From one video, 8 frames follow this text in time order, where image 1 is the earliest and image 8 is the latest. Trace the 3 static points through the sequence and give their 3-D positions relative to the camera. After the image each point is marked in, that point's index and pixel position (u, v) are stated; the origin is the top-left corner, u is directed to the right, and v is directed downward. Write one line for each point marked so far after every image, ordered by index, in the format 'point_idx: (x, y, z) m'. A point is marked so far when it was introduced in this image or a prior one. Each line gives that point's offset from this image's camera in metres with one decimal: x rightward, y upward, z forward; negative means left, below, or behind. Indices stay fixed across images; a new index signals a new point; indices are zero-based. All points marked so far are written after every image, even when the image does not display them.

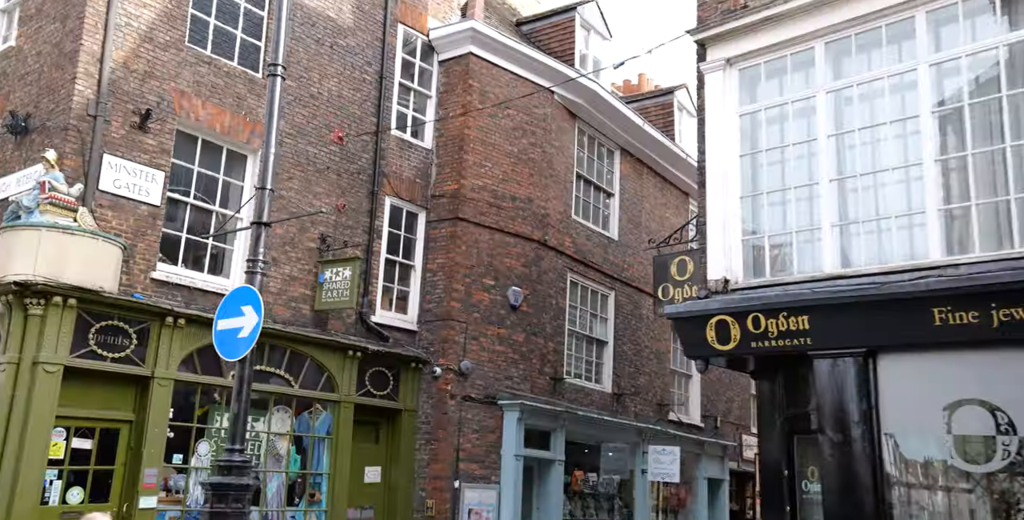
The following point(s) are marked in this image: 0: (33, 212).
0: (-4.8, +0.5, +9.5) m
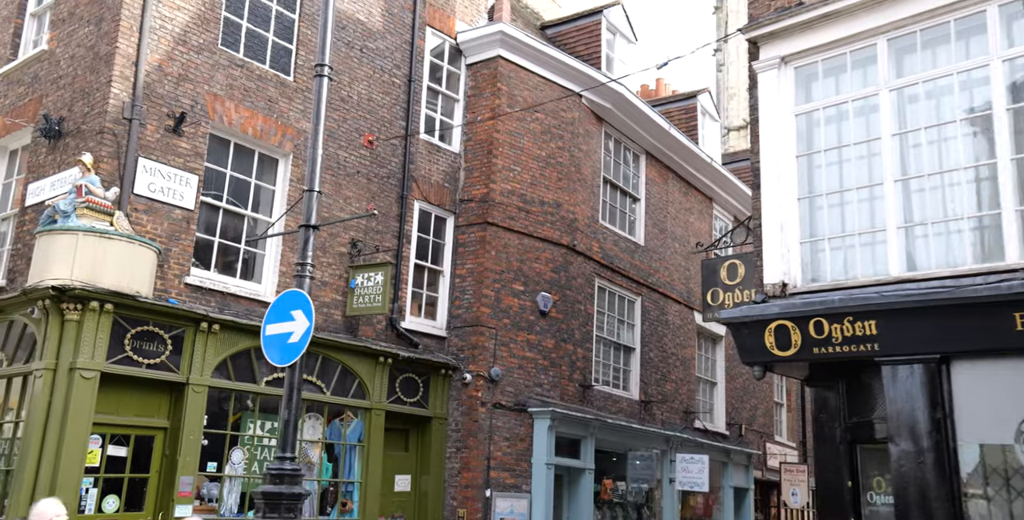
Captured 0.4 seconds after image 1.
0: (-4.4, +0.4, +9.3) m
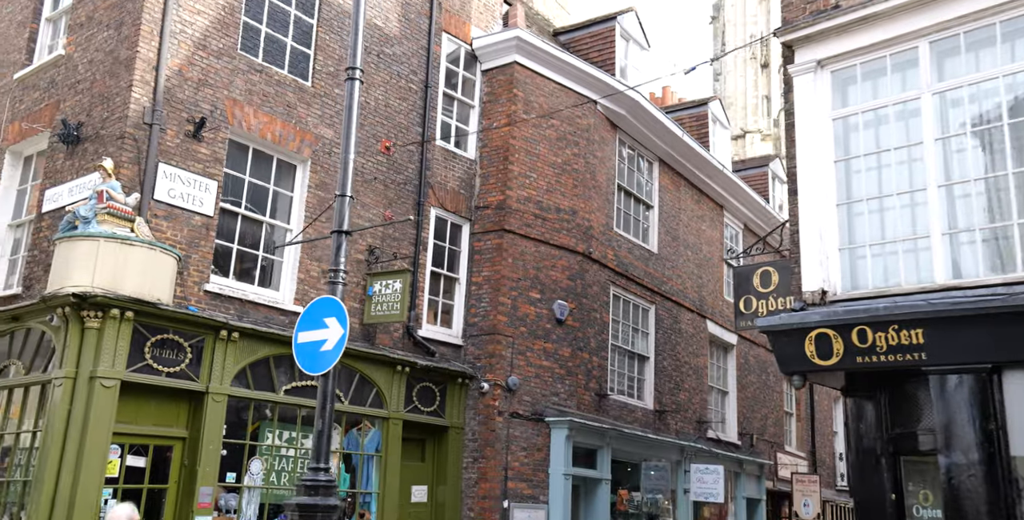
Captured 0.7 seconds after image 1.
0: (-4.1, +0.4, +9.2) m
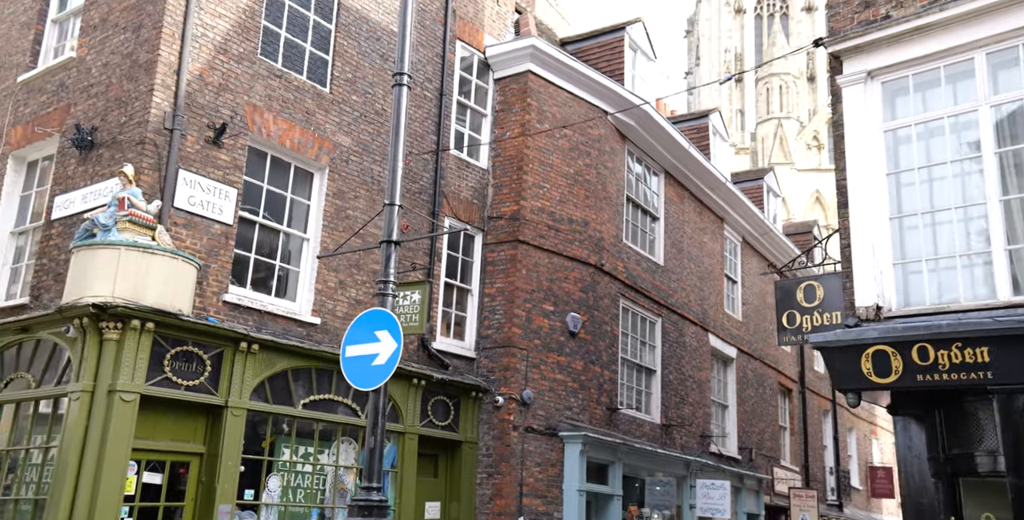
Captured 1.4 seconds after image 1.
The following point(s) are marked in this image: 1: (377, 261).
0: (-3.8, +0.3, +8.9) m
1: (-1.8, 0.0, +12.2) m
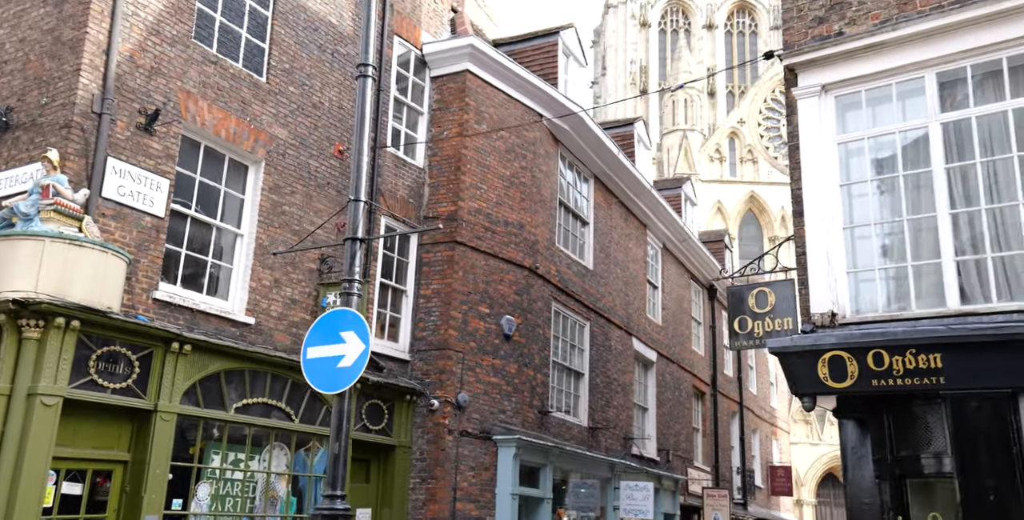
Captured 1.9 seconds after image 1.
0: (-4.2, +0.4, +8.2) m
1: (-2.5, 0.0, +11.7) m
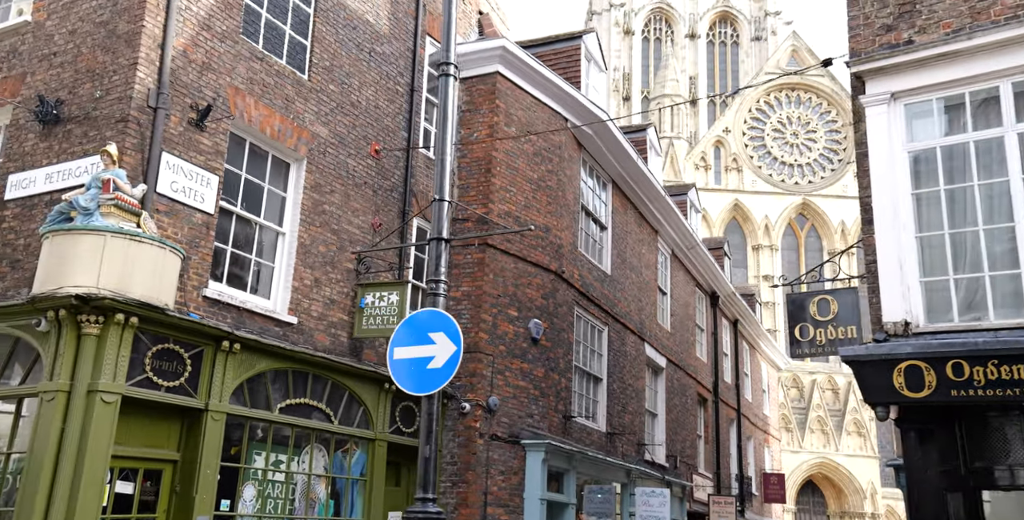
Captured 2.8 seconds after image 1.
0: (-3.6, +0.4, +8.1) m
1: (-2.0, 0.0, +11.6) m
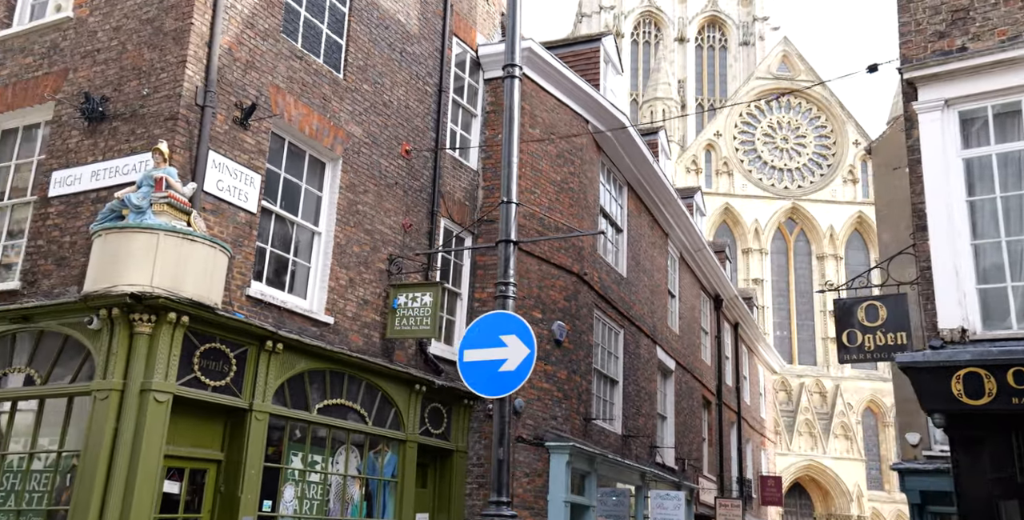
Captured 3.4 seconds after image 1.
0: (-3.2, +0.4, +8.1) m
1: (-1.6, 0.0, +11.6) m
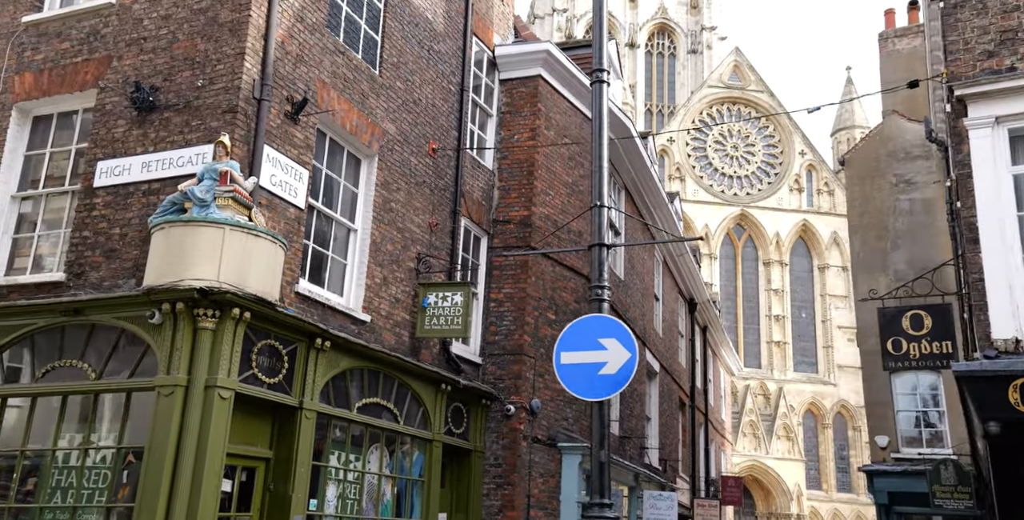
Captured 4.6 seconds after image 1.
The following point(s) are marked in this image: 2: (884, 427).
0: (-2.6, +0.5, +7.9) m
1: (-1.2, 0.0, +11.5) m
2: (+6.9, -3.0, +16.9) m
